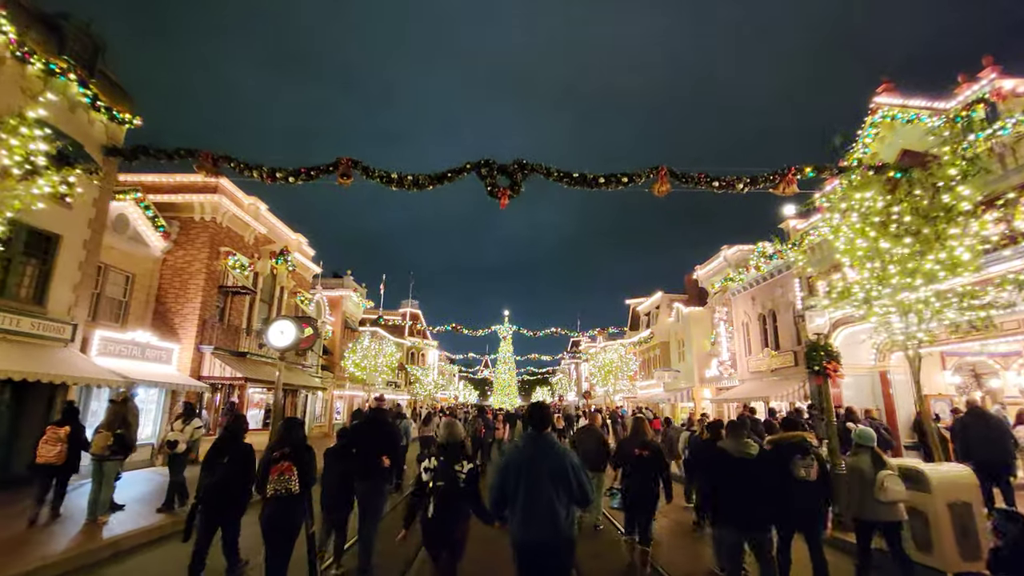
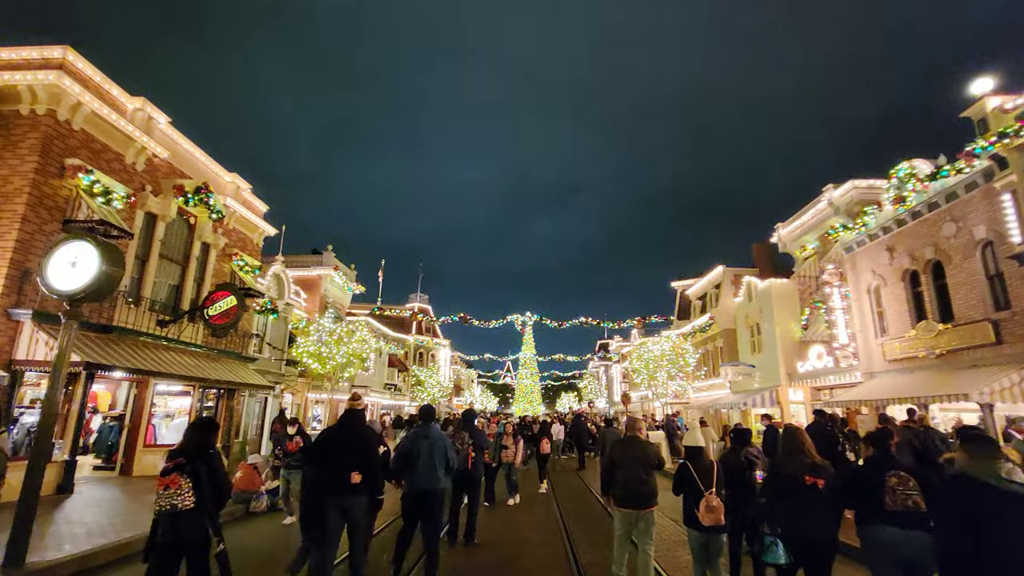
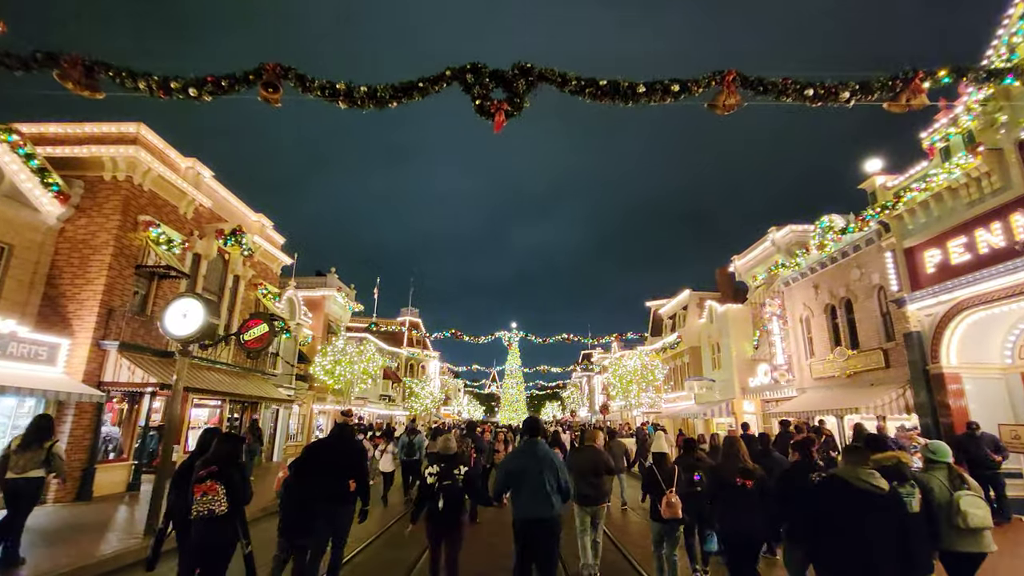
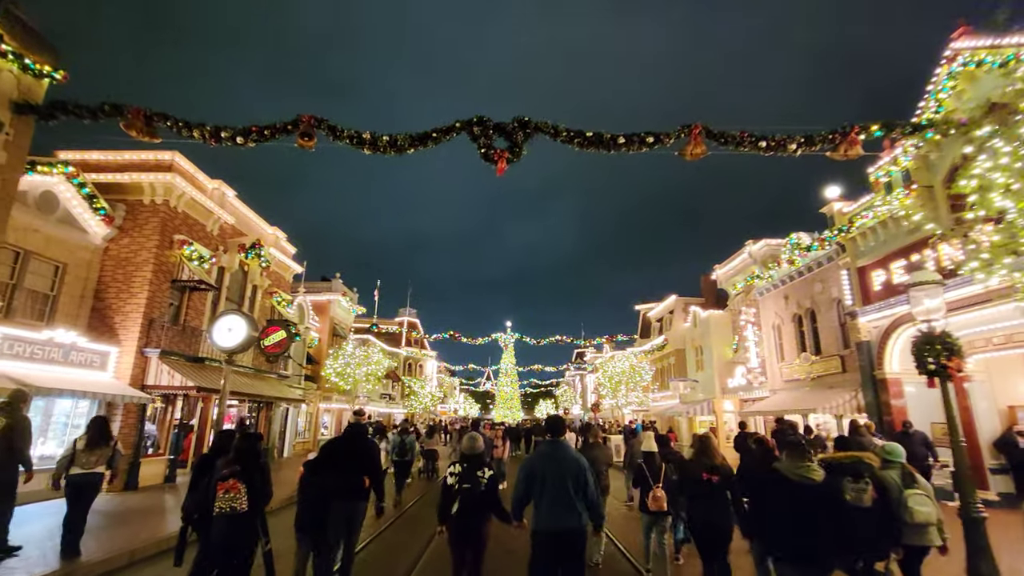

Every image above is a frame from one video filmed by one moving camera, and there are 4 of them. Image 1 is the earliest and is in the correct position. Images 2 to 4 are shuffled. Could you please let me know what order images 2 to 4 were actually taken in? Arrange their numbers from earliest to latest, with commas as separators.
4, 3, 2
